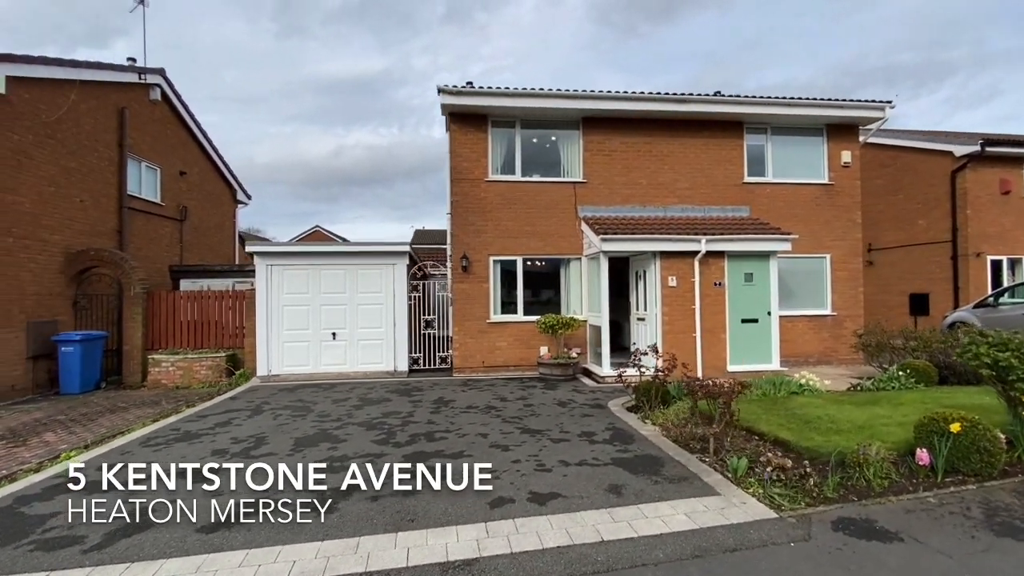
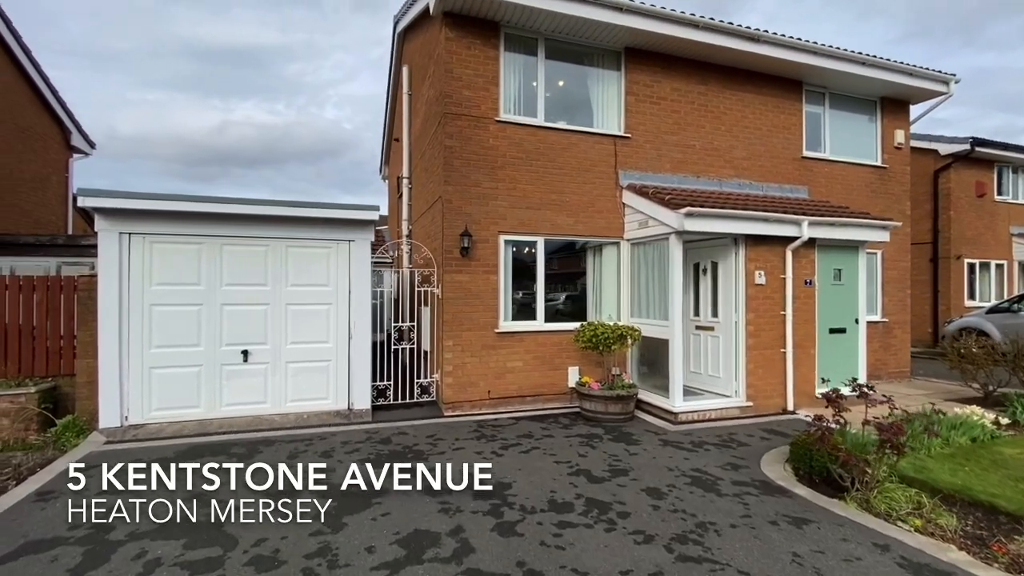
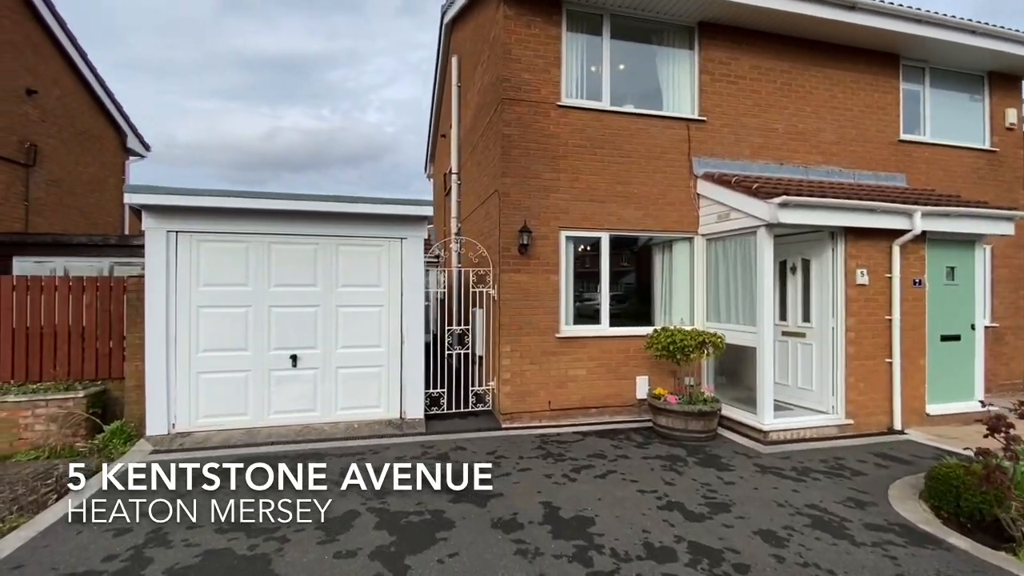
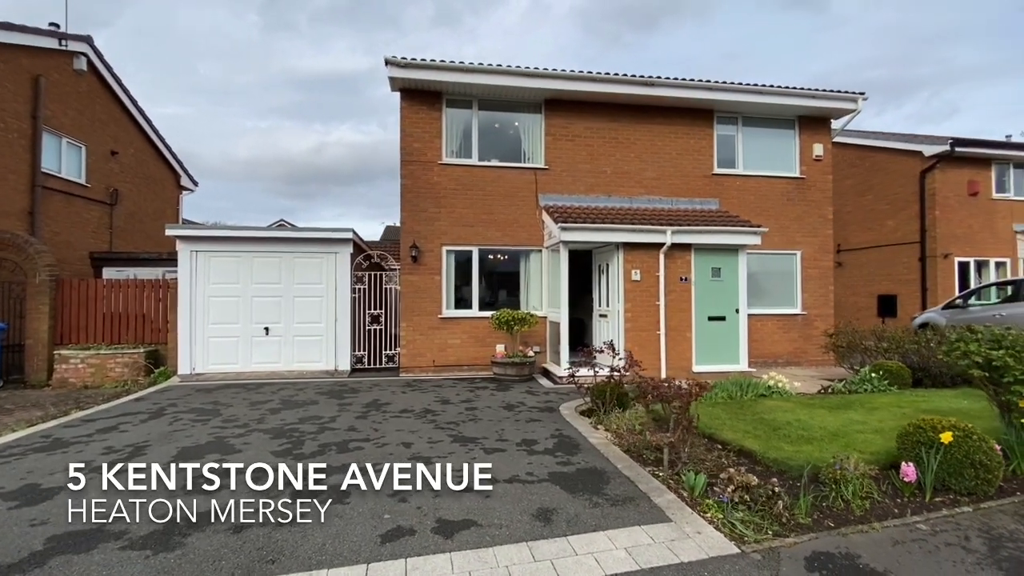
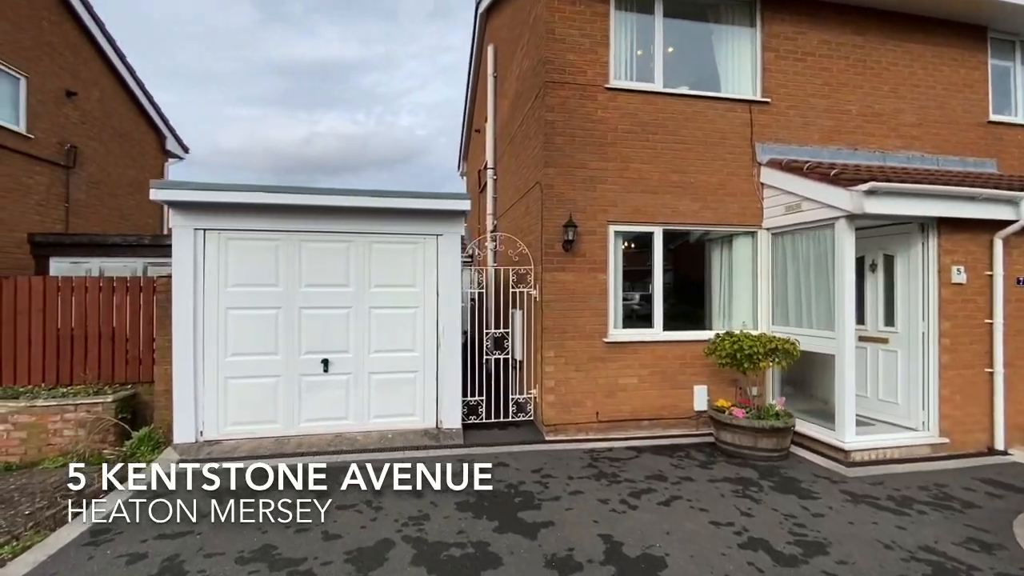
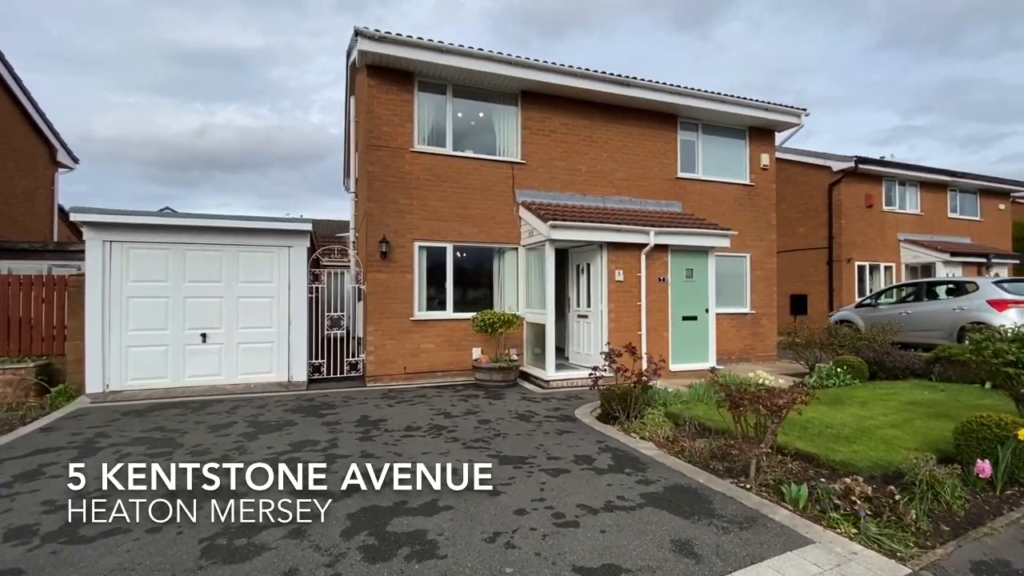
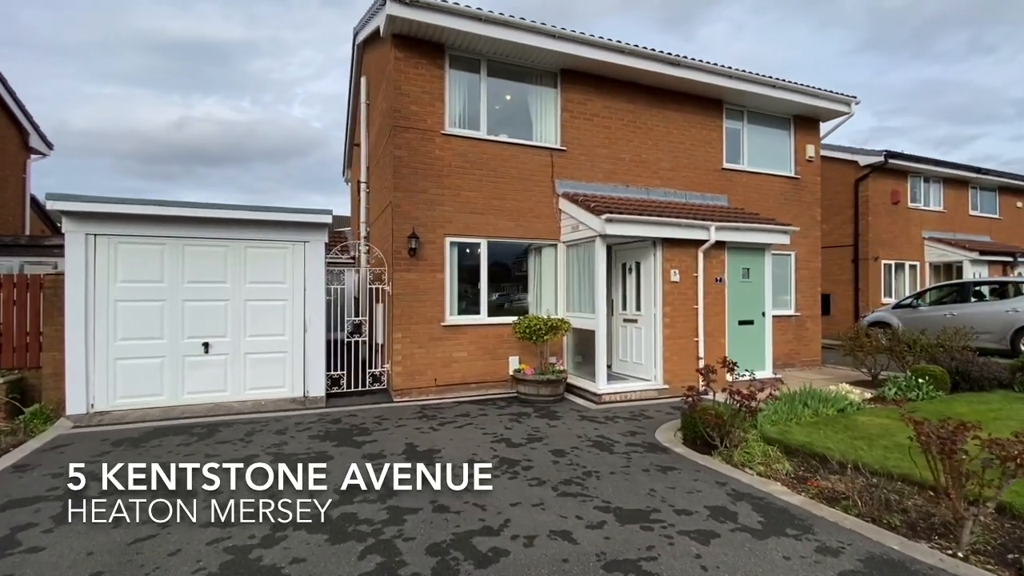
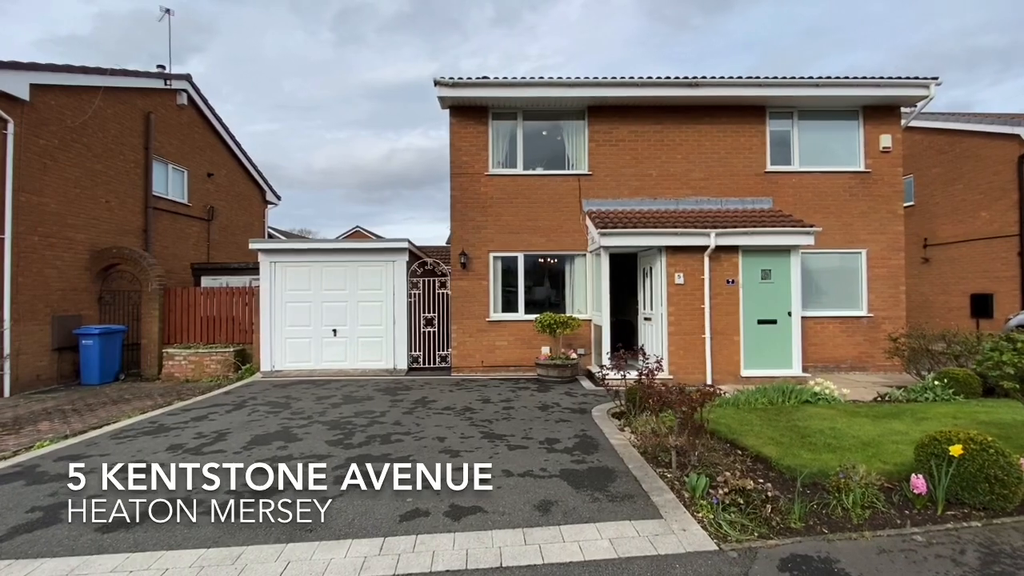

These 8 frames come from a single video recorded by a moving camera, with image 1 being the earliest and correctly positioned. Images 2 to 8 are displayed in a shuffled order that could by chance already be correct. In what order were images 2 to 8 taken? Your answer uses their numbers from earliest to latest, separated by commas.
8, 4, 6, 7, 2, 3, 5
